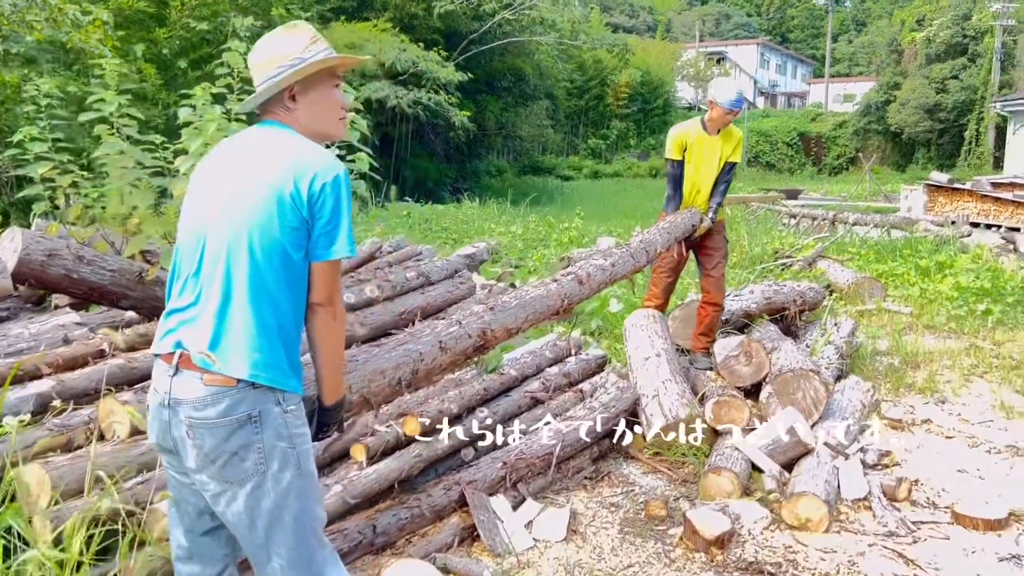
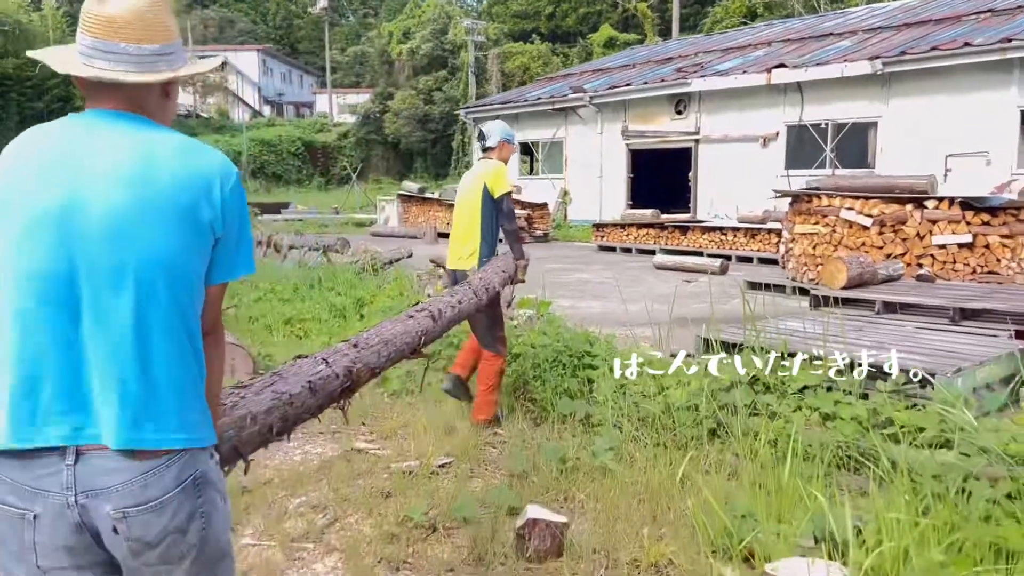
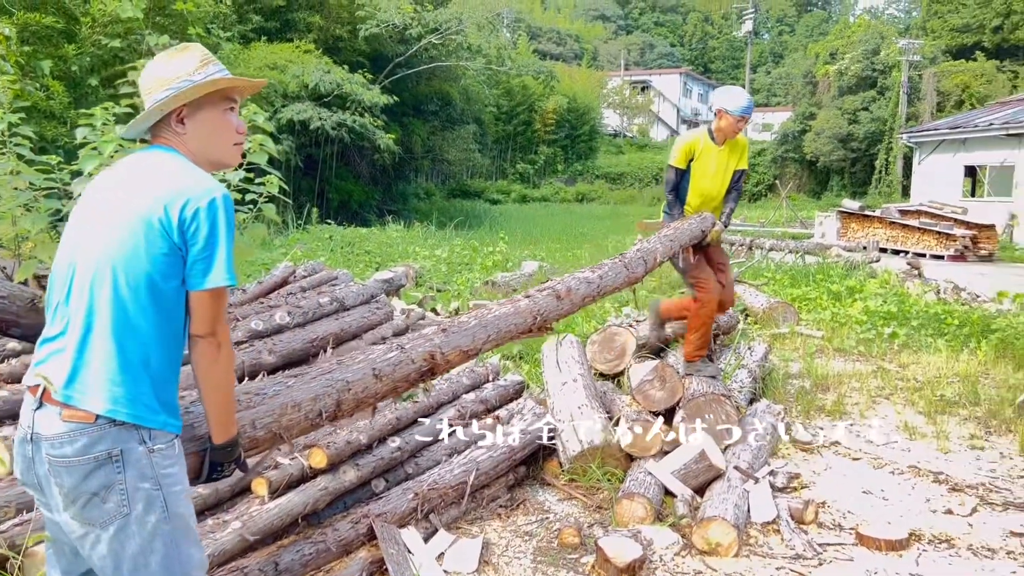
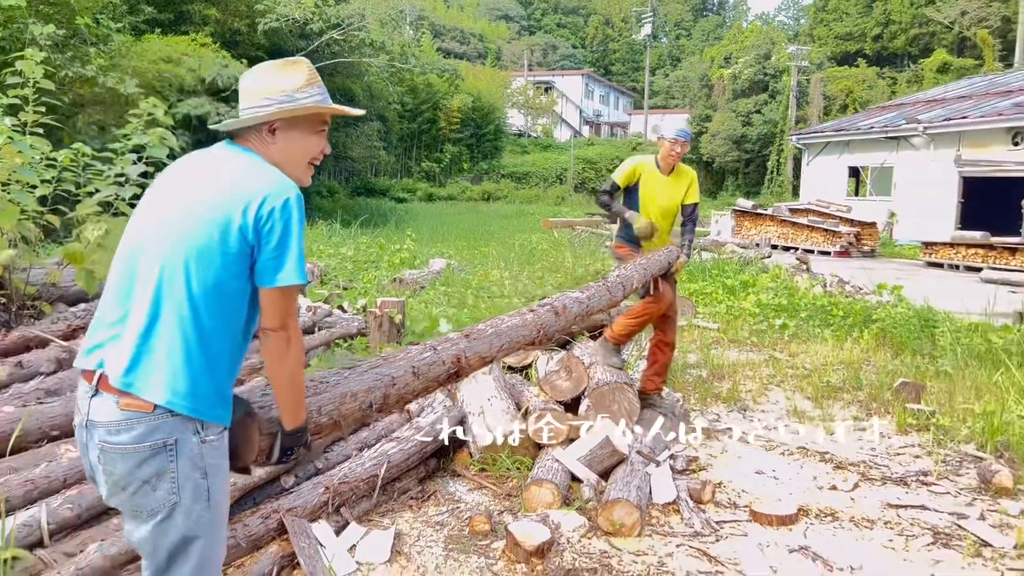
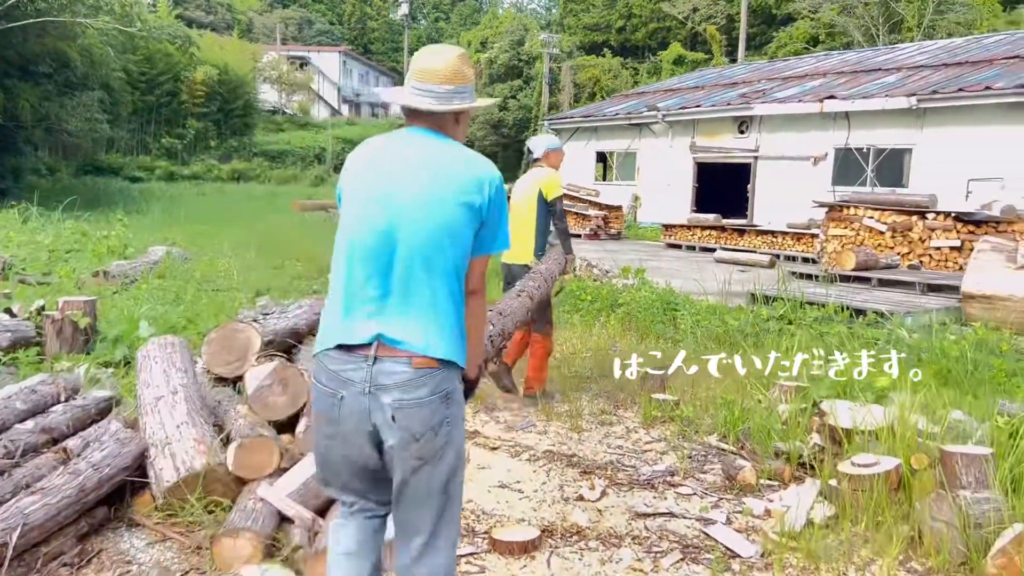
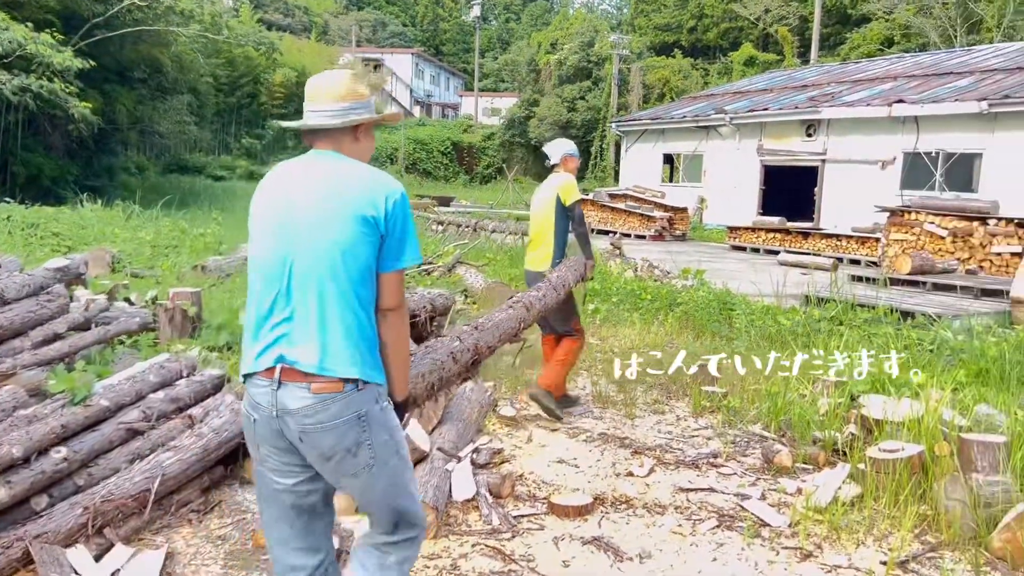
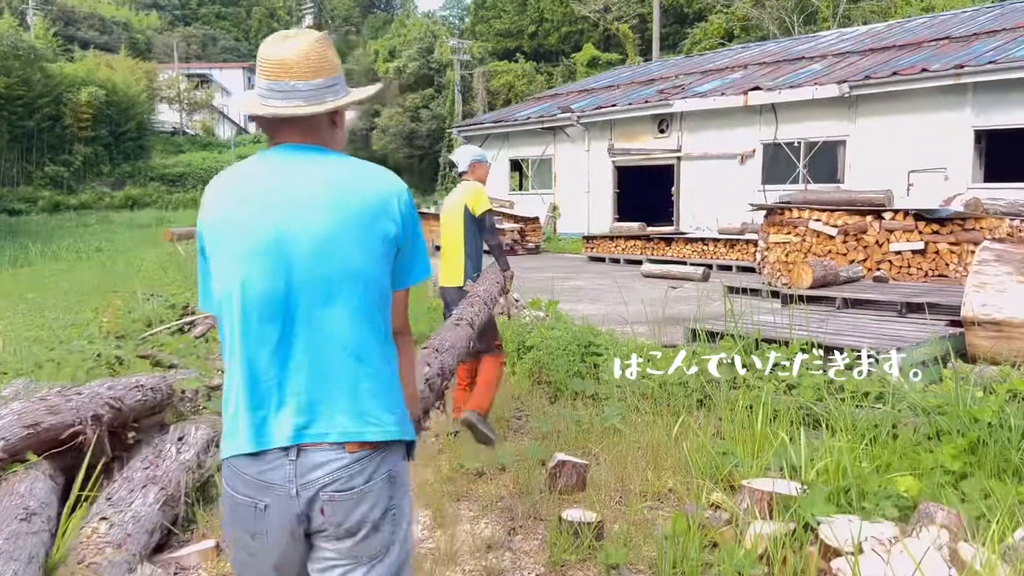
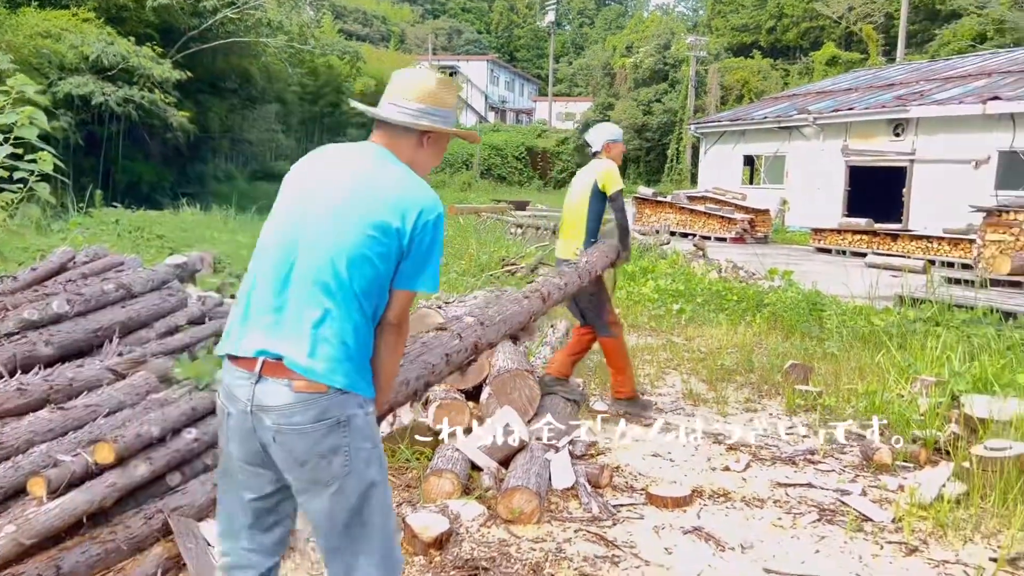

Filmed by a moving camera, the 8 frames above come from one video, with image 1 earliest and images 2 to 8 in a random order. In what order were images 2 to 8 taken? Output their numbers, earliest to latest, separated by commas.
3, 4, 8, 6, 5, 7, 2
